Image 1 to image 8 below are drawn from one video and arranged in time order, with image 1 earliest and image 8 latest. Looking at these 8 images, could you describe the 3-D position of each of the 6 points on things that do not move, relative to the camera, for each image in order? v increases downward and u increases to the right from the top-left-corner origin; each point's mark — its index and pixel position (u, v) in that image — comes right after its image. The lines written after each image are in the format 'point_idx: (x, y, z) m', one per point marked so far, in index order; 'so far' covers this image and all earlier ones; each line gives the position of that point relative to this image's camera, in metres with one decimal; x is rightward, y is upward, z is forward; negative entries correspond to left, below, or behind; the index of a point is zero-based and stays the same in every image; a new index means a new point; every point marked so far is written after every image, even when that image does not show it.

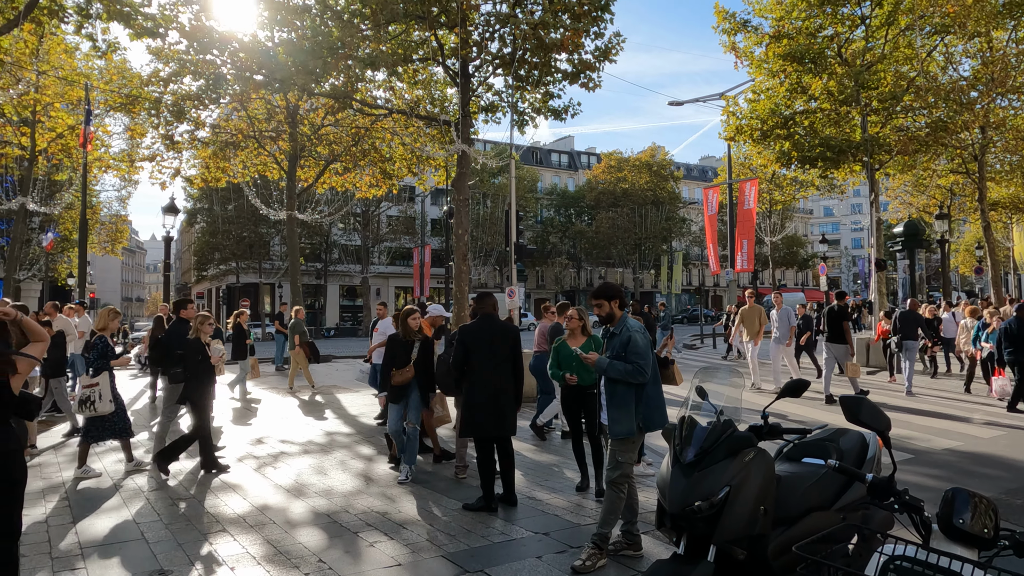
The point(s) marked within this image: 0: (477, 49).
0: (-0.8, +5.3, +16.8) m
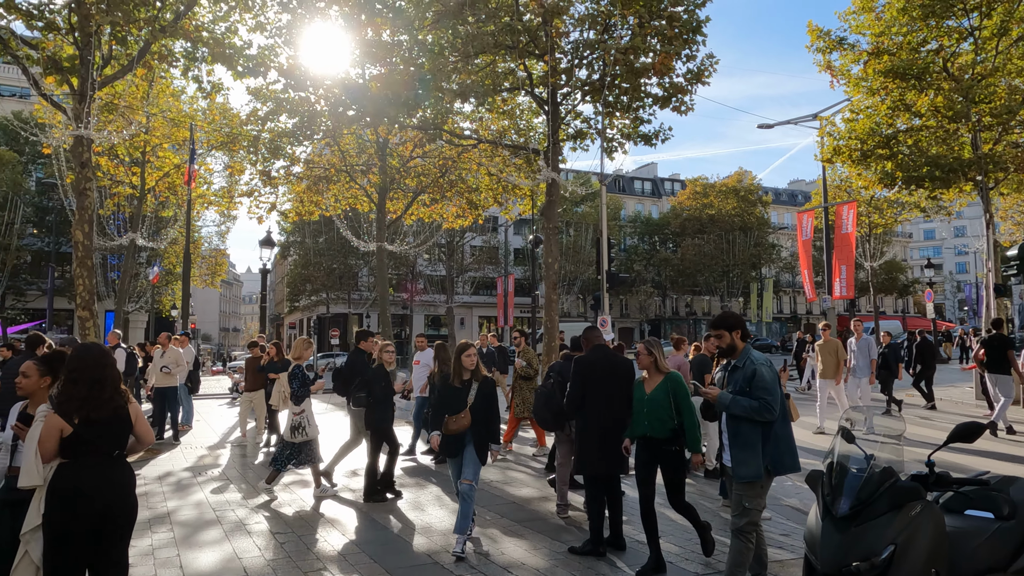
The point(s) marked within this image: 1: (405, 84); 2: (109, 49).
0: (+1.2, +4.6, +16.7) m
1: (-2.2, +4.3, +15.8) m
2: (-7.2, +4.3, +13.7) m
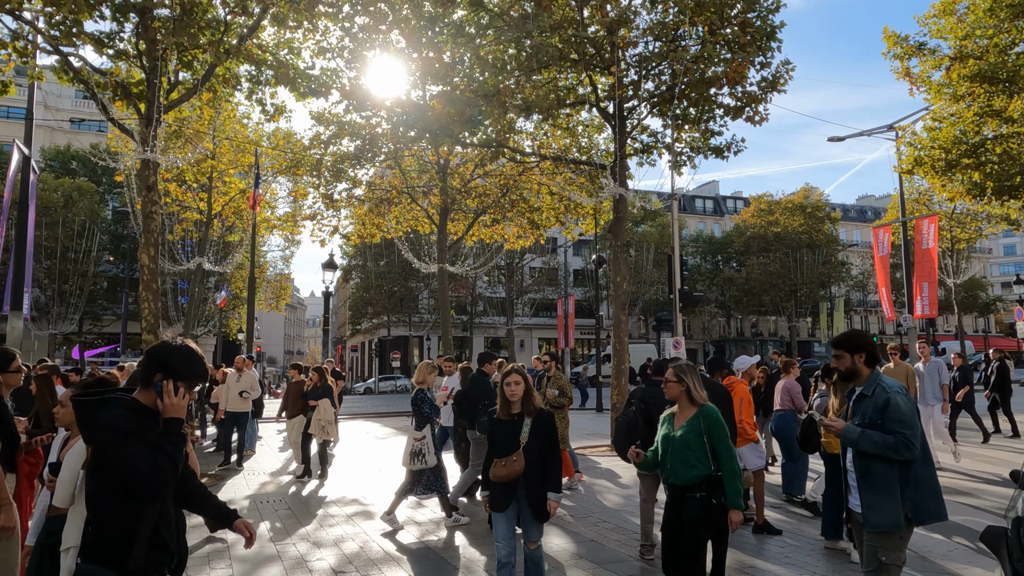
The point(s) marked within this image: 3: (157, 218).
0: (+2.5, +4.2, +16.1) m
1: (-0.9, +3.9, +15.5) m
2: (-6.0, +3.9, +13.7) m
3: (-6.0, +1.2, +12.9) m
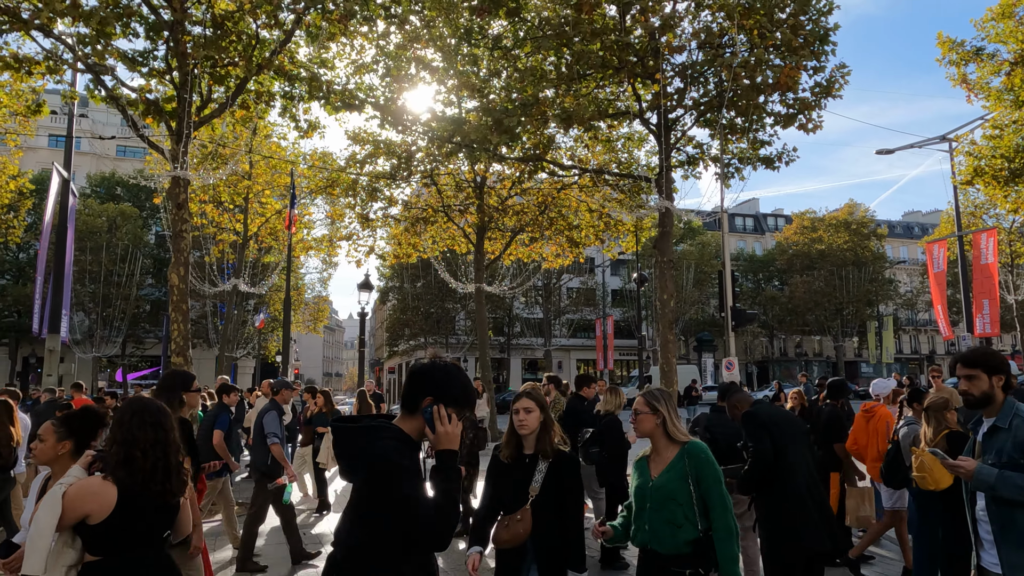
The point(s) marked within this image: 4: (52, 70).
0: (+3.3, +3.8, +15.4) m
1: (-0.1, +3.5, +14.9) m
2: (-5.4, +3.5, +13.4) m
3: (-5.3, +0.8, +12.5) m
4: (-8.3, +4.0, +13.8) m
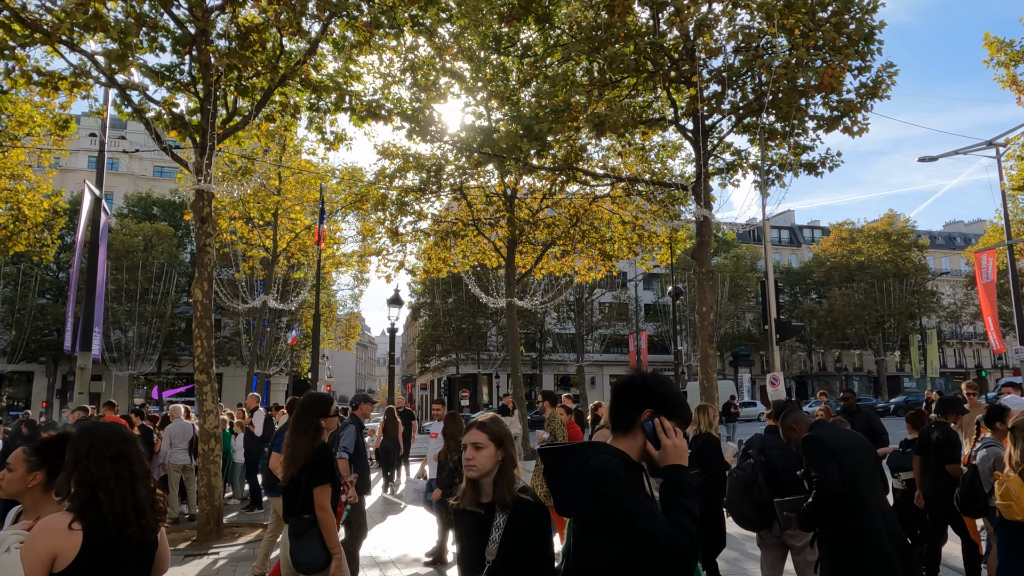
0: (+3.9, +3.6, +14.8) m
1: (+0.5, +3.2, +14.5) m
2: (-4.8, +3.2, +13.2) m
3: (-4.8, +0.6, +12.2) m
4: (-7.8, +3.7, +13.7) m
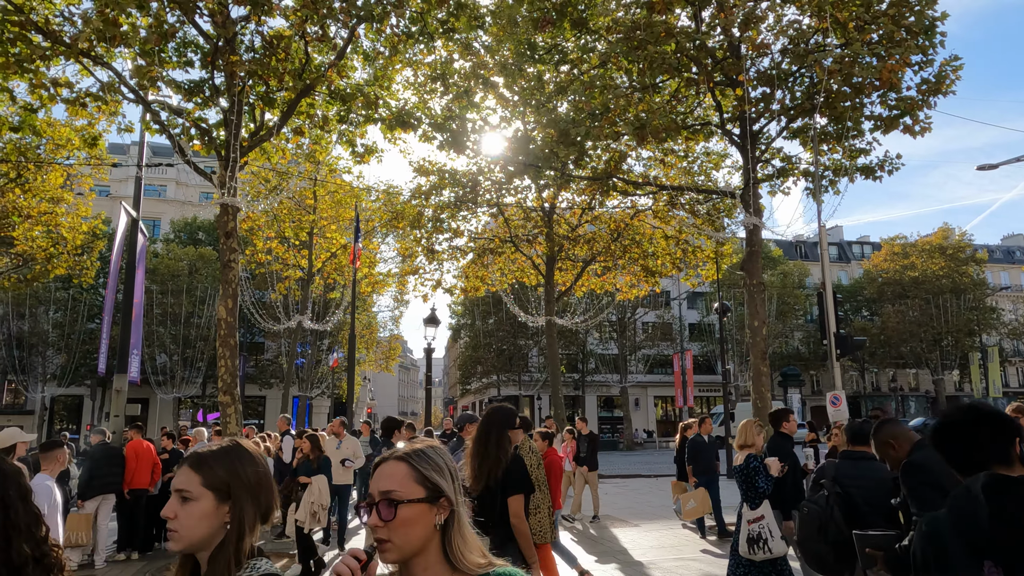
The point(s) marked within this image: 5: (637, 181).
0: (+4.6, +3.4, +14.0) m
1: (+1.1, +3.0, +13.8) m
2: (-4.2, +2.9, +12.8) m
3: (-4.3, +0.3, +11.8) m
4: (-7.2, +3.3, +13.5) m
5: (+2.9, +2.5, +17.3) m
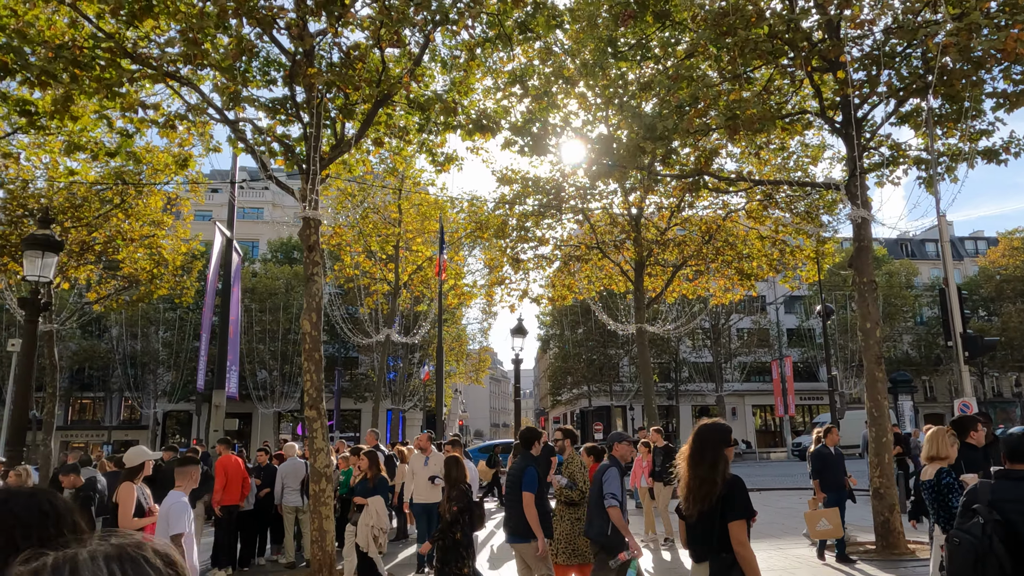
0: (+6.0, +3.4, +12.9) m
1: (+2.6, +2.9, +13.2) m
2: (-2.9, +2.7, +12.8) m
3: (-3.0, +0.1, +11.7) m
4: (-5.7, +3.0, +13.8) m
5: (+4.7, +2.4, +16.4) m
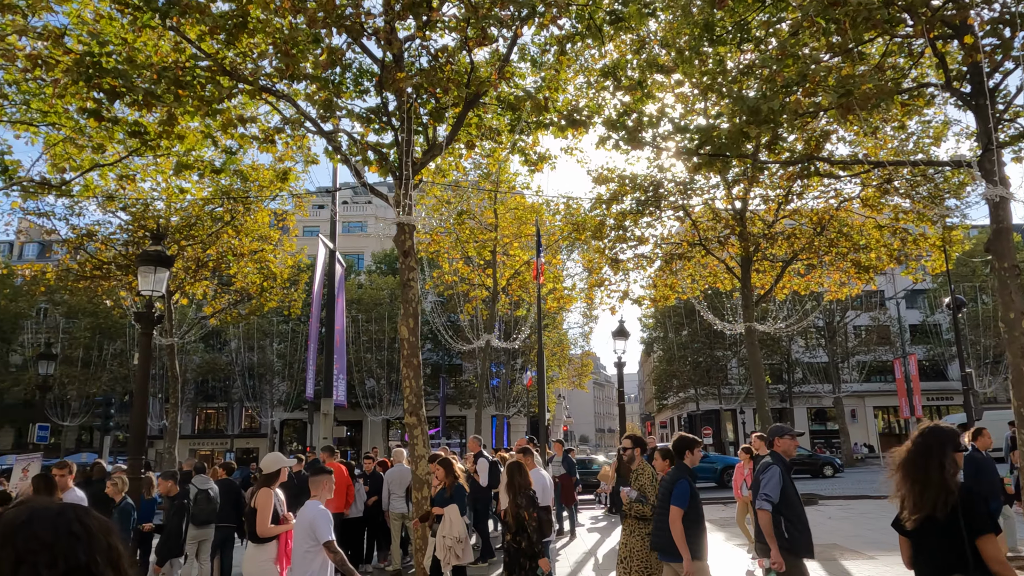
0: (+7.5, +3.6, +11.7) m
1: (+4.1, +3.0, +12.4) m
2: (-1.3, +2.6, +12.7) m
3: (-1.5, 0.0, +11.6) m
4: (-4.0, +2.8, +14.1) m
5: (+6.7, +2.5, +15.3) m
